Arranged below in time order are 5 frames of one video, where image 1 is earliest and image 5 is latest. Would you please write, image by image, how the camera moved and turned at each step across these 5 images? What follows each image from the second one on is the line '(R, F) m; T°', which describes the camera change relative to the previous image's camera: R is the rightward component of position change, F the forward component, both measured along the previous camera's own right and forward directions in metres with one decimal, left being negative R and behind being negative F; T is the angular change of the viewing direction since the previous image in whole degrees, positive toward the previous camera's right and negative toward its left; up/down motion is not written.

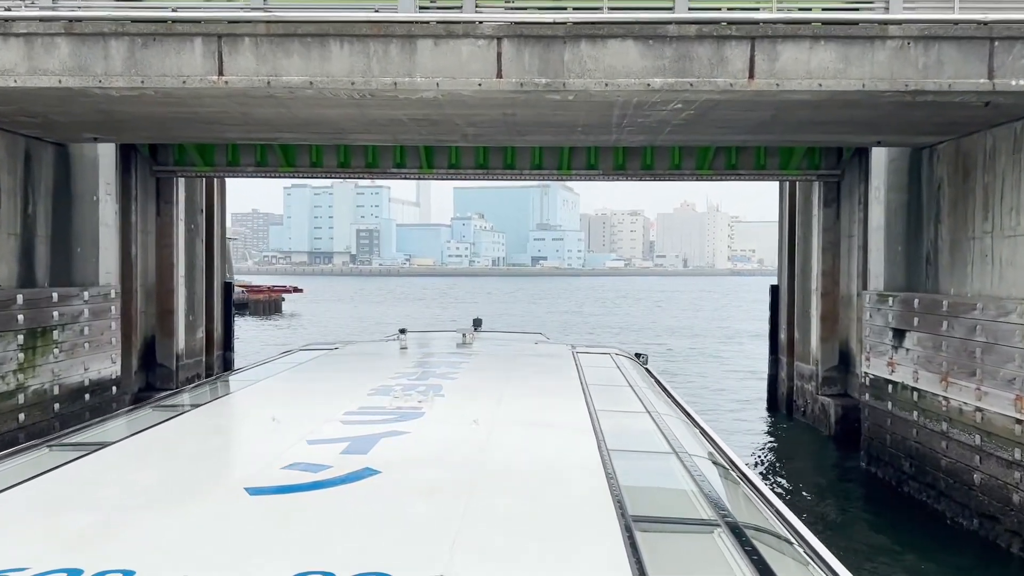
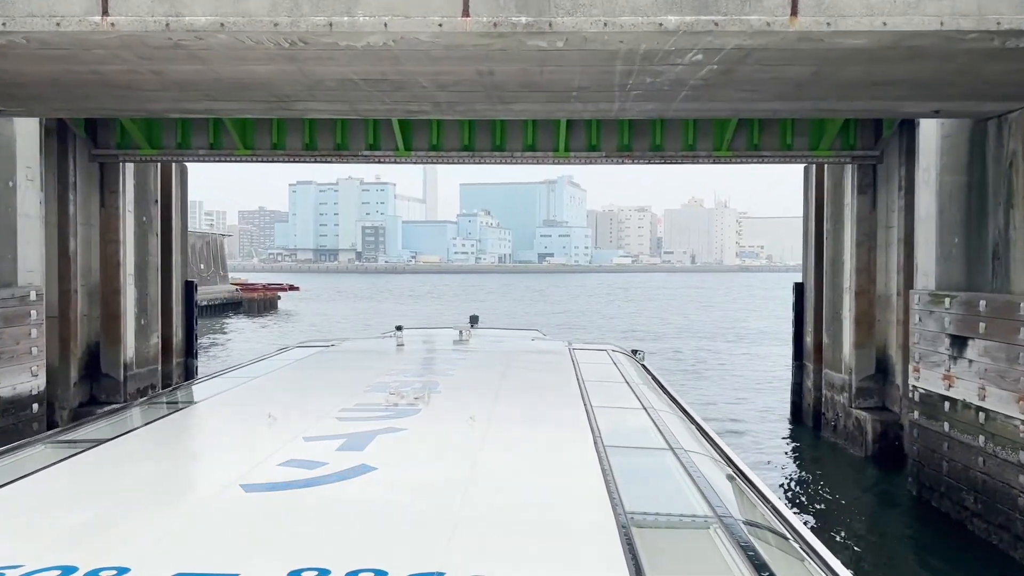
(+0.2, +1.4) m; -1°
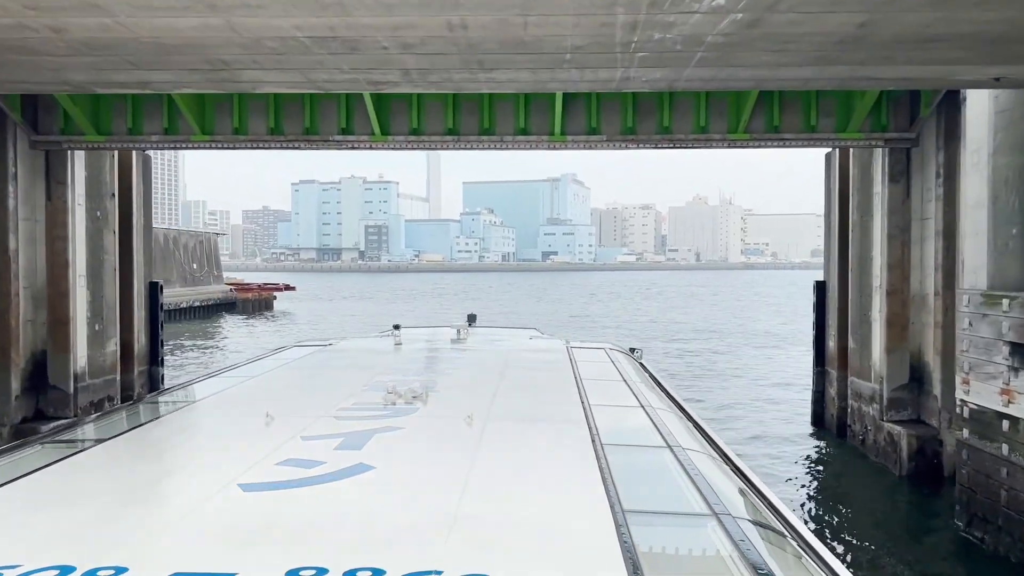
(+0.2, +1.1) m; 0°
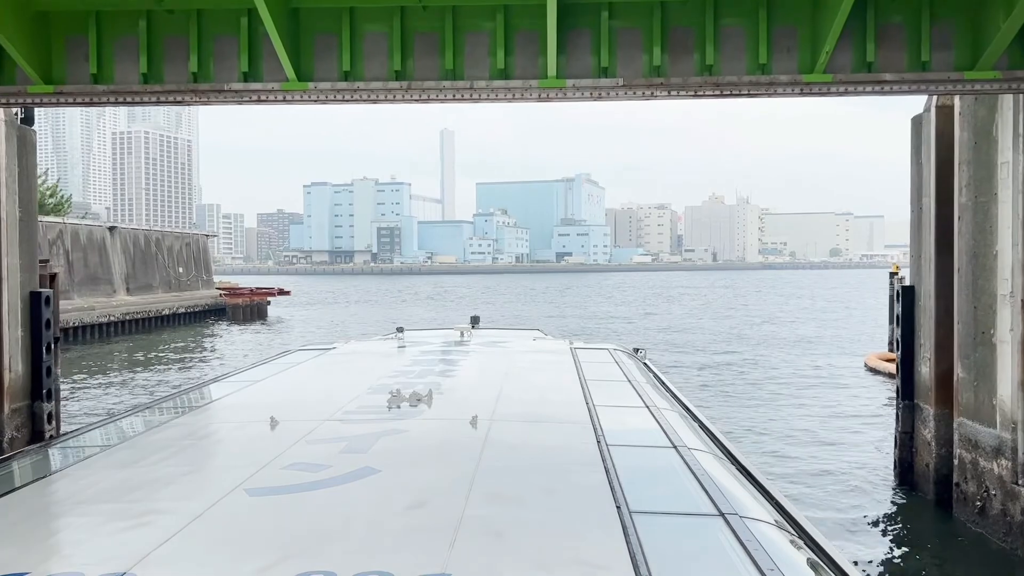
(+0.3, +2.7) m; -1°
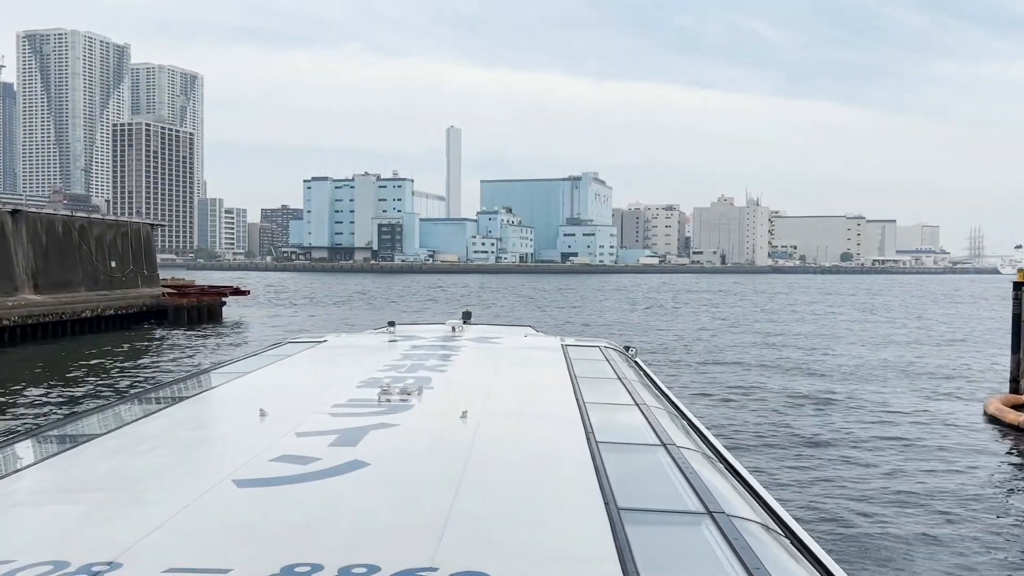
(+0.5, +5.4) m; 0°
